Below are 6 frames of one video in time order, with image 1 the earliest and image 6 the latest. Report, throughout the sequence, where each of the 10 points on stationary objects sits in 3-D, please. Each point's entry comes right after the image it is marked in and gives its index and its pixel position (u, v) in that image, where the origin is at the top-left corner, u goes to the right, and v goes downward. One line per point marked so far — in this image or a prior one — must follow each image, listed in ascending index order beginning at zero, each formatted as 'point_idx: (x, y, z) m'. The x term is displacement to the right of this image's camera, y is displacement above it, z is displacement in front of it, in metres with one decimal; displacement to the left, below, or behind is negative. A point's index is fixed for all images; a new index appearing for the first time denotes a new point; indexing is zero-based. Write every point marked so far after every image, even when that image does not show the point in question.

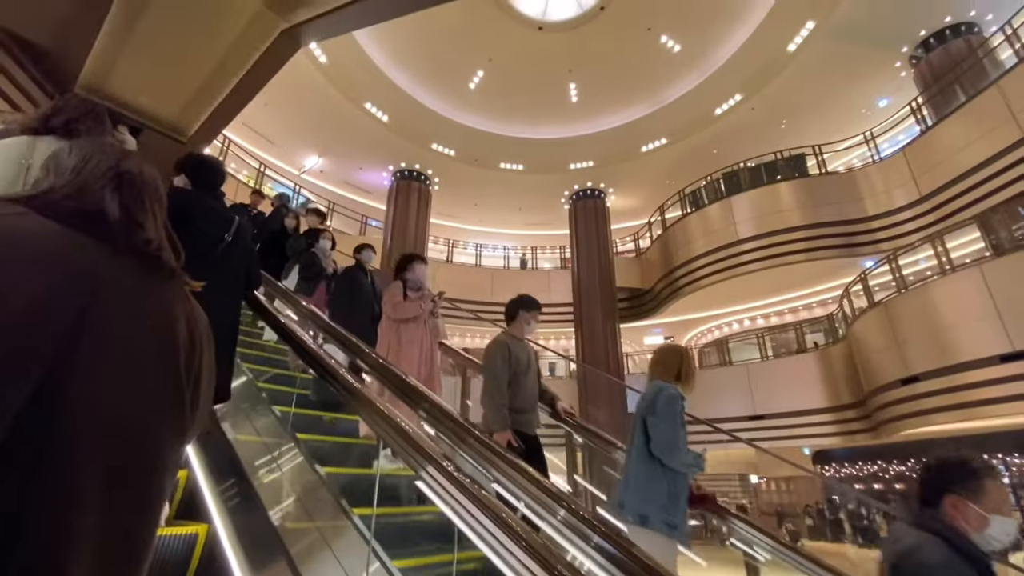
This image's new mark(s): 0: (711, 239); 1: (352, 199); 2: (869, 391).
0: (+4.5, +1.1, +11.0) m
1: (-4.5, +2.5, +13.8) m
2: (+6.2, -1.8, +8.3) m
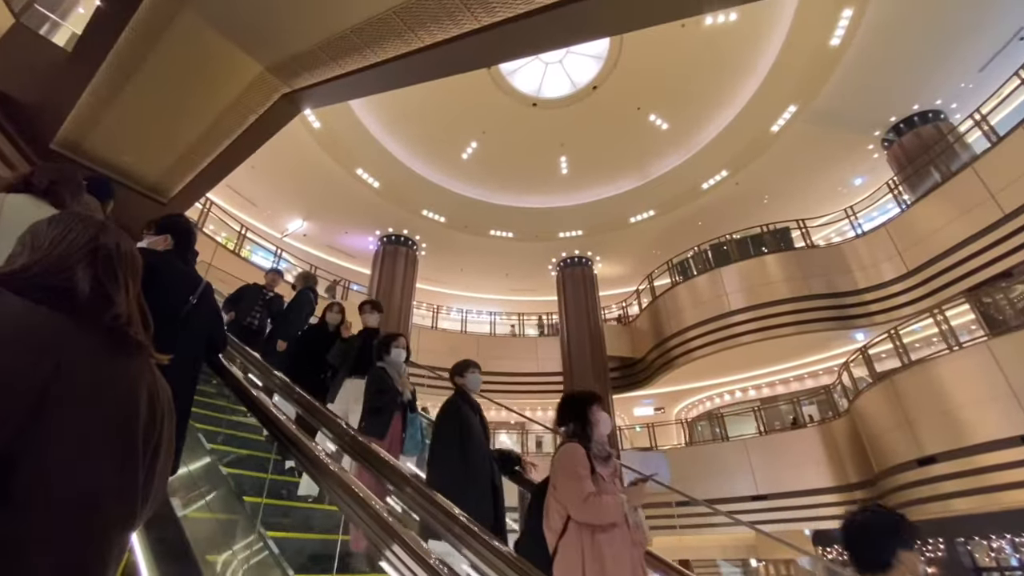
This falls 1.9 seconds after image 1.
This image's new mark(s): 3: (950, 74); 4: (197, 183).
0: (+4.3, -0.5, +11.0) m
1: (-4.9, +0.7, +13.4) m
2: (+6.1, -3.0, +8.0) m
3: (+8.0, +3.9, +8.8) m
4: (-2.7, +0.9, +4.0) m
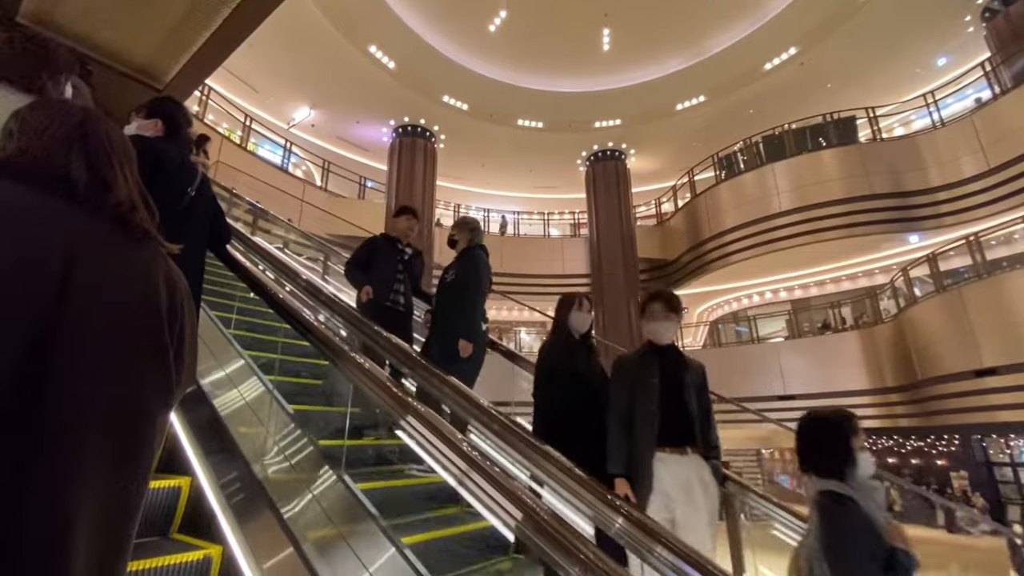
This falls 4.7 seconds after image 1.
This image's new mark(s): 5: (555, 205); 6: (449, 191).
0: (+4.9, +1.7, +10.2) m
1: (-4.2, +3.4, +12.4) m
2: (+6.7, -1.5, +7.9) m
3: (+8.7, +5.4, +7.2) m
4: (-2.1, +1.5, +3.2) m
5: (+1.3, +2.6, +14.9) m
6: (-1.8, +2.8, +14.1) m
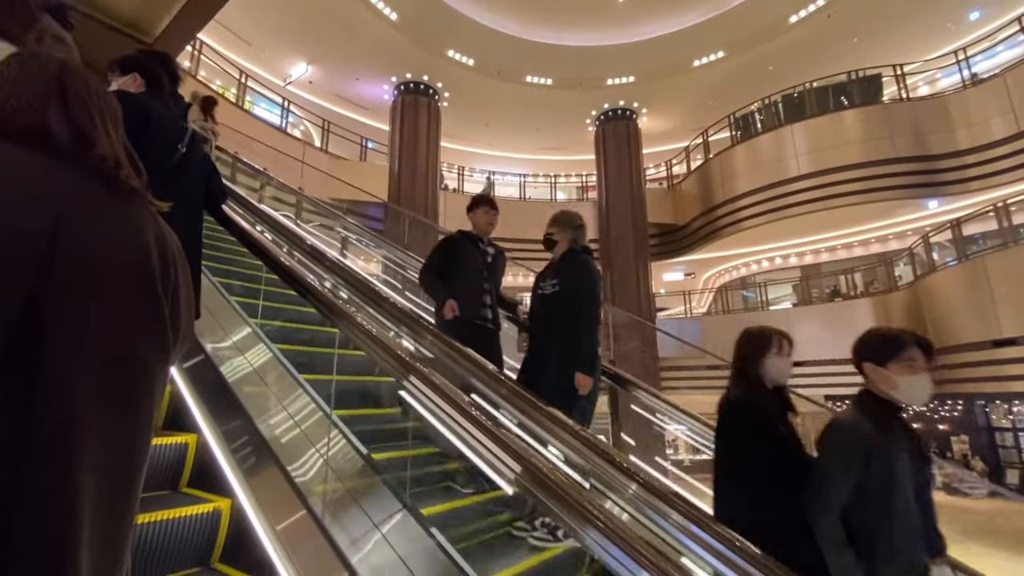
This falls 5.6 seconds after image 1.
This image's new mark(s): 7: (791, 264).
0: (+5.1, +2.4, +9.9) m
1: (-4.1, +4.2, +11.9) m
2: (+6.9, -0.9, +7.8) m
3: (+8.8, +5.9, +6.5) m
4: (-1.9, +1.6, +2.9) m
5: (+1.5, +3.6, +14.4) m
6: (-1.7, +3.9, +13.6) m
7: (+7.1, +0.6, +12.2) m
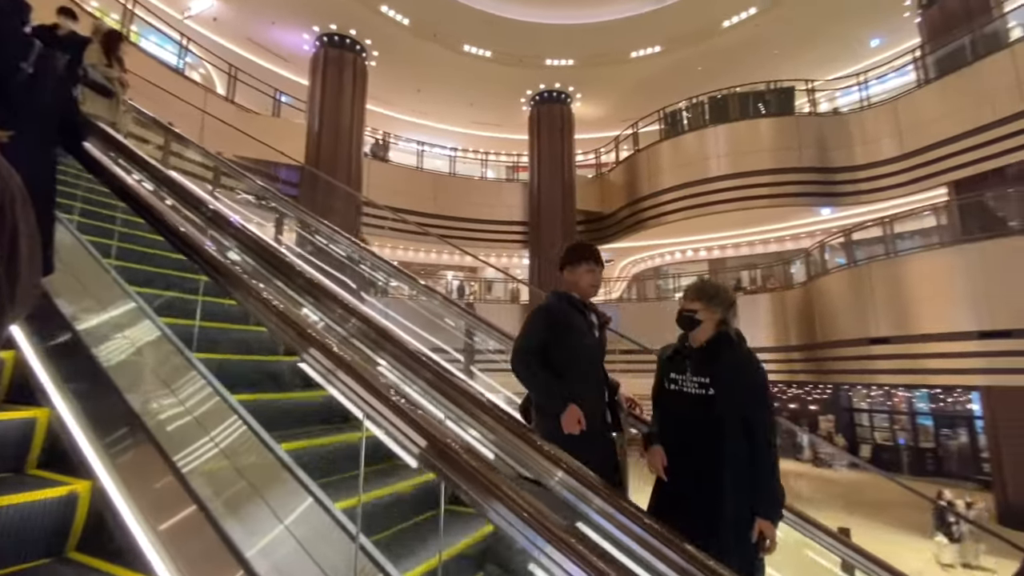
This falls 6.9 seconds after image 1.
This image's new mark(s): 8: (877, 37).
0: (+3.7, +2.5, +10.3) m
1: (-5.6, +4.9, +10.6) m
2: (+5.7, -0.9, +8.8) m
3: (+8.1, +5.7, +7.5) m
4: (-2.0, +1.7, +2.2) m
5: (-0.6, +4.2, +14.1) m
6: (-3.6, +4.5, +12.7) m
7: (+5.1, +0.8, +13.0) m
8: (+7.5, +5.1, +9.9) m
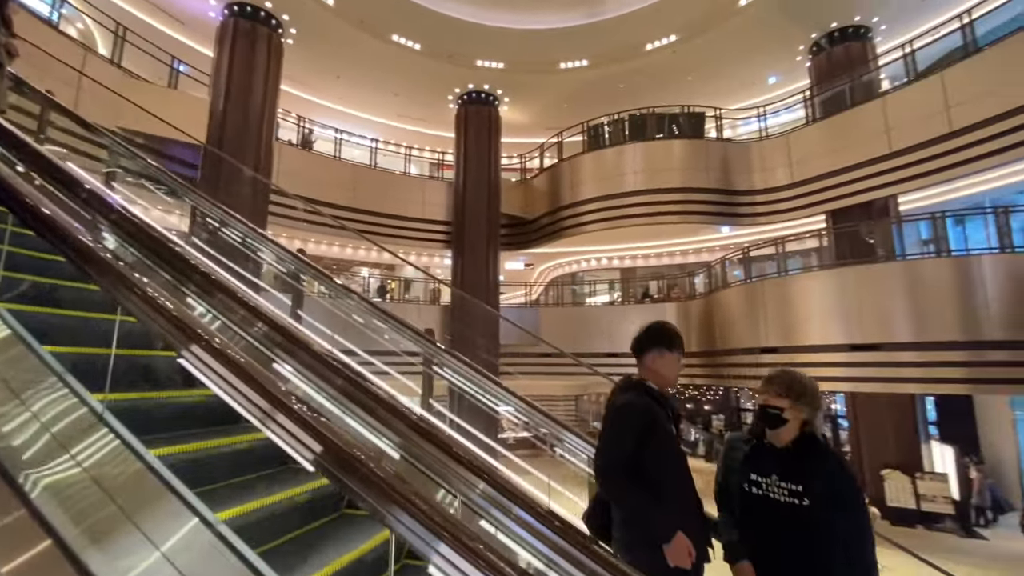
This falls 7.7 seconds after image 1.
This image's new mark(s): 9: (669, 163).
0: (+2.0, +2.4, +10.8) m
1: (-7.0, +5.1, +9.3) m
2: (+4.2, -1.2, +9.6) m
3: (+7.1, +5.4, +8.8) m
4: (-2.1, +1.7, +1.8) m
5: (-2.8, +4.3, +13.7) m
6: (-5.4, +4.7, +11.8) m
7: (+2.9, +0.7, +13.7) m
8: (+6.0, +4.8, +11.0) m
9: (+3.5, +2.7, +10.3) m
